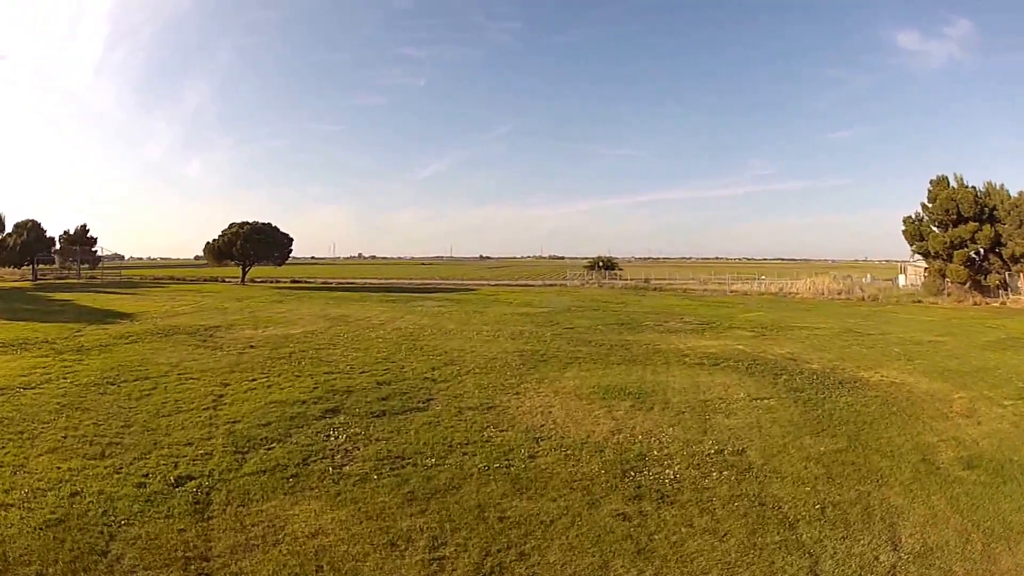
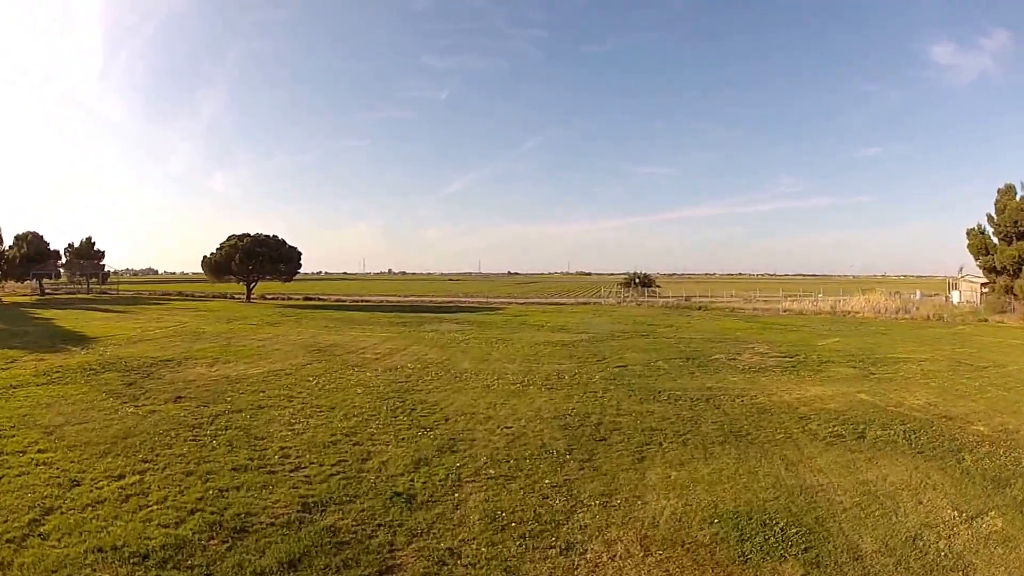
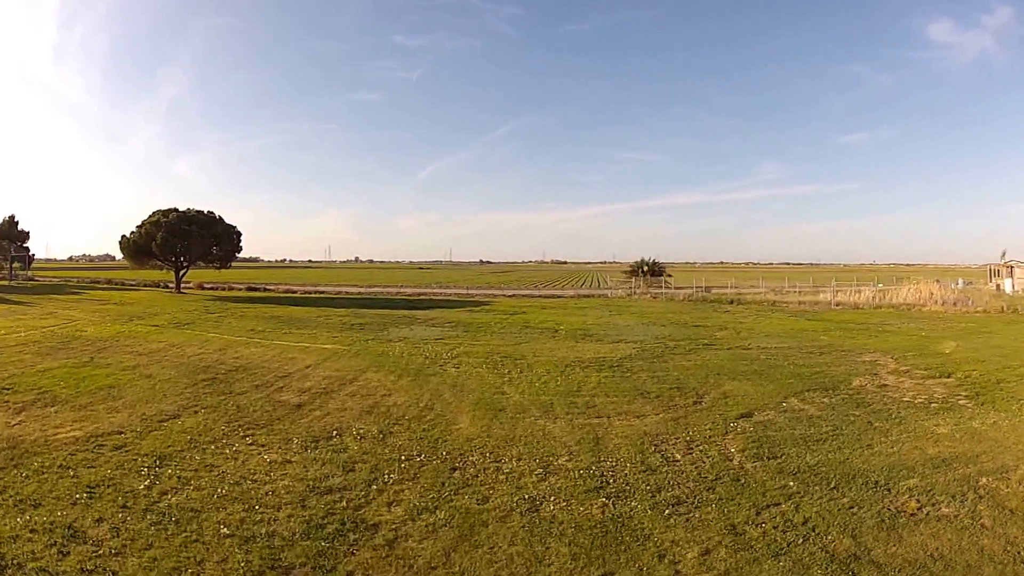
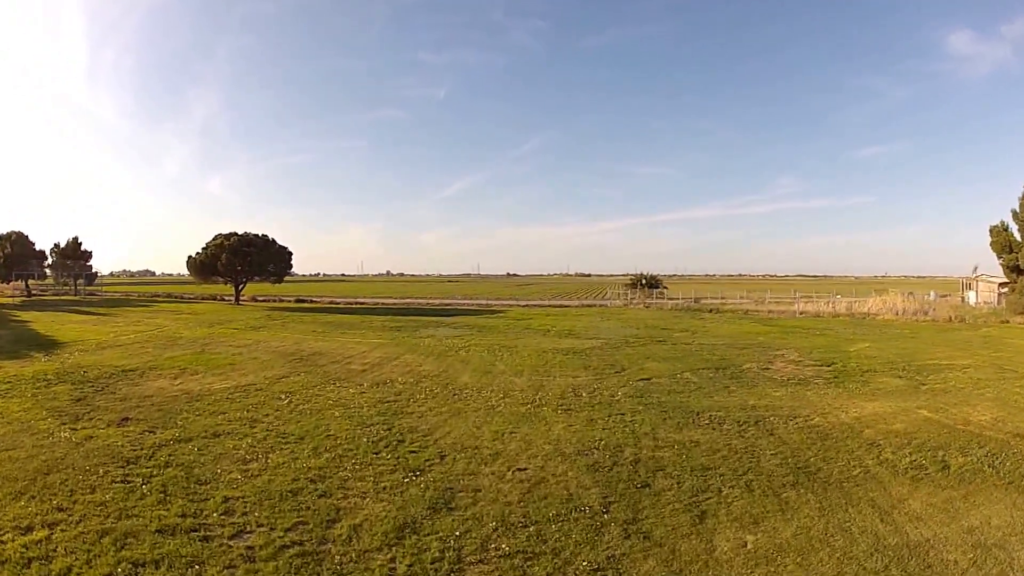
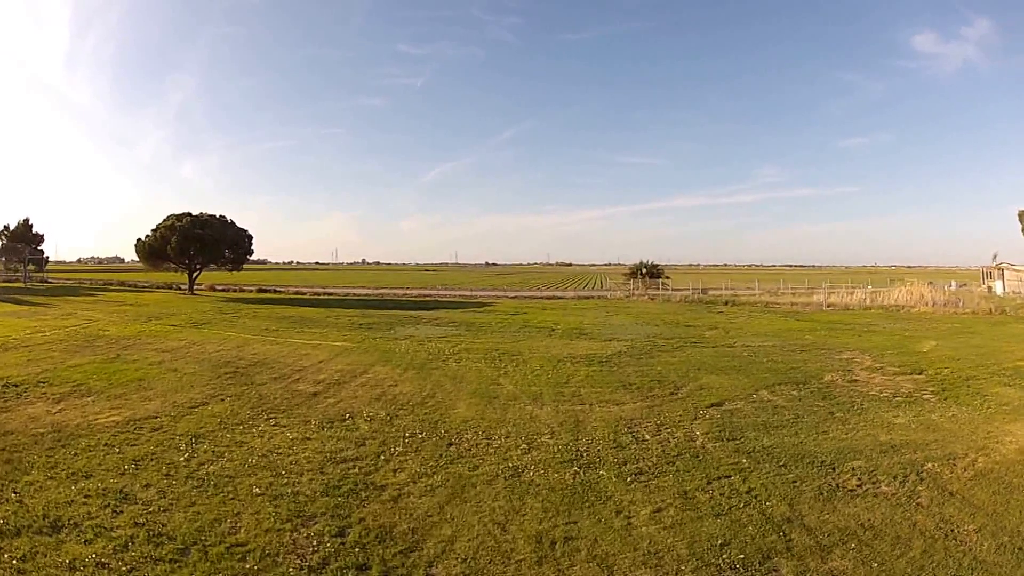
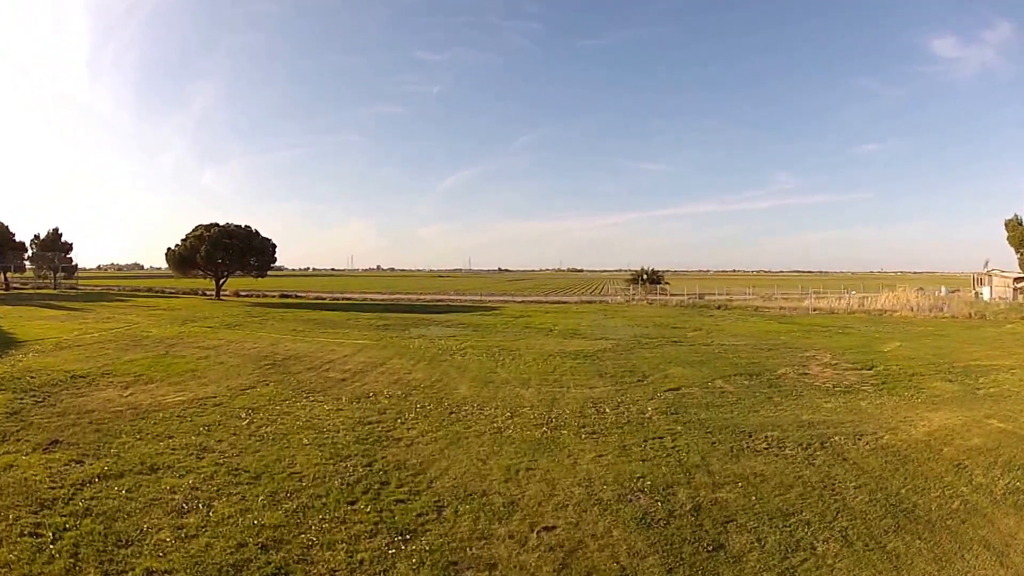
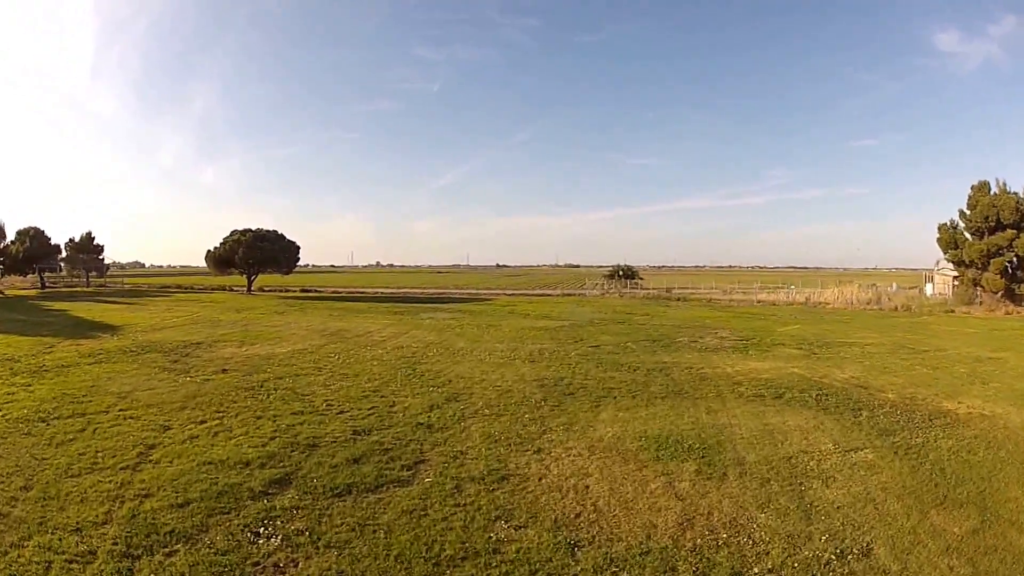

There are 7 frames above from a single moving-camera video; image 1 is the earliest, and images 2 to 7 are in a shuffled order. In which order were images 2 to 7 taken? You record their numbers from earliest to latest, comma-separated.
7, 2, 4, 6, 5, 3
